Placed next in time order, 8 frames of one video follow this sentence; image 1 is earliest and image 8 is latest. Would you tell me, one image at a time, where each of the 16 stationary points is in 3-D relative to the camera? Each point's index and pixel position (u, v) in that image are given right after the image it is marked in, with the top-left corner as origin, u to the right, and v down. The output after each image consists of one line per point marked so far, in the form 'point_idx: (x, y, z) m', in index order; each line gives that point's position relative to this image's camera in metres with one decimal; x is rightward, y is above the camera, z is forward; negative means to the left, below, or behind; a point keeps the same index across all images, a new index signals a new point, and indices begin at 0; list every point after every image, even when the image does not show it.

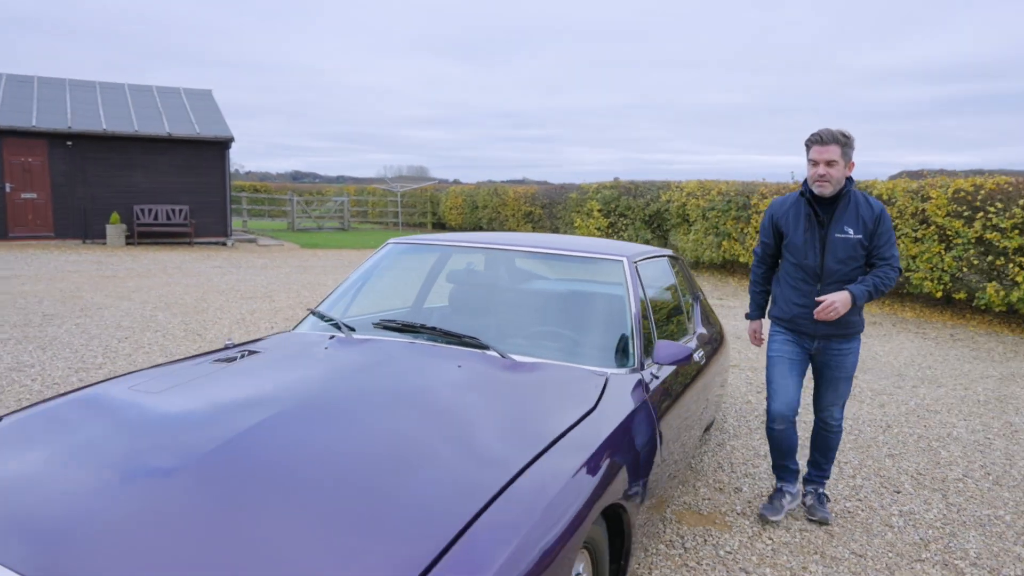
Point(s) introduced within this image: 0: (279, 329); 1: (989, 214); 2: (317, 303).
0: (-2.8, -0.5, +9.6) m
1: (+5.4, +0.9, +9.0) m
2: (-3.1, -0.2, +12.4) m
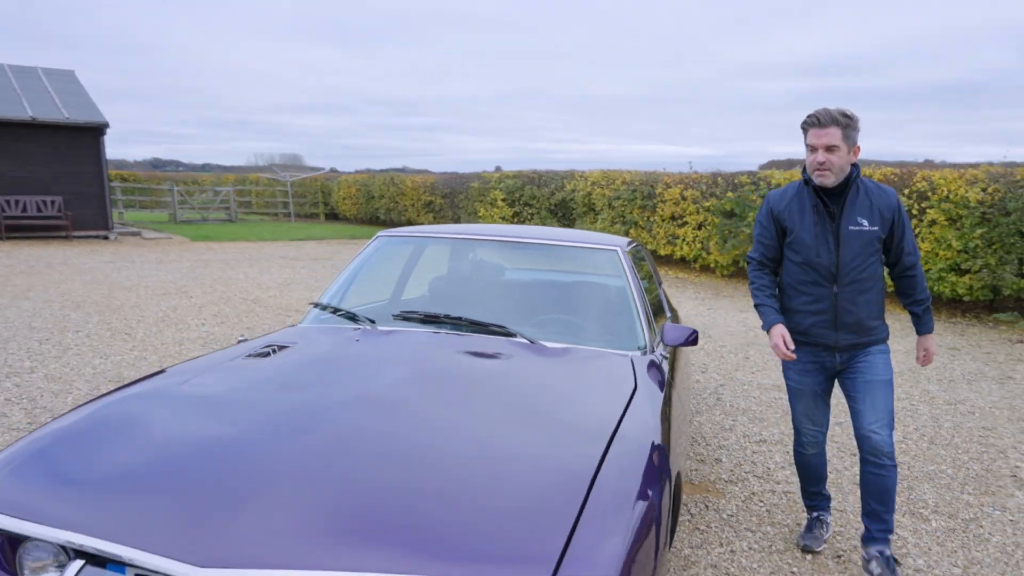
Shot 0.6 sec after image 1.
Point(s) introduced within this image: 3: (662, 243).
0: (-3.6, -0.4, +9.3) m
1: (+4.6, +1.1, +9.9) m
2: (-4.3, -0.2, +12.1) m
3: (+2.4, +0.8, +13.9) m
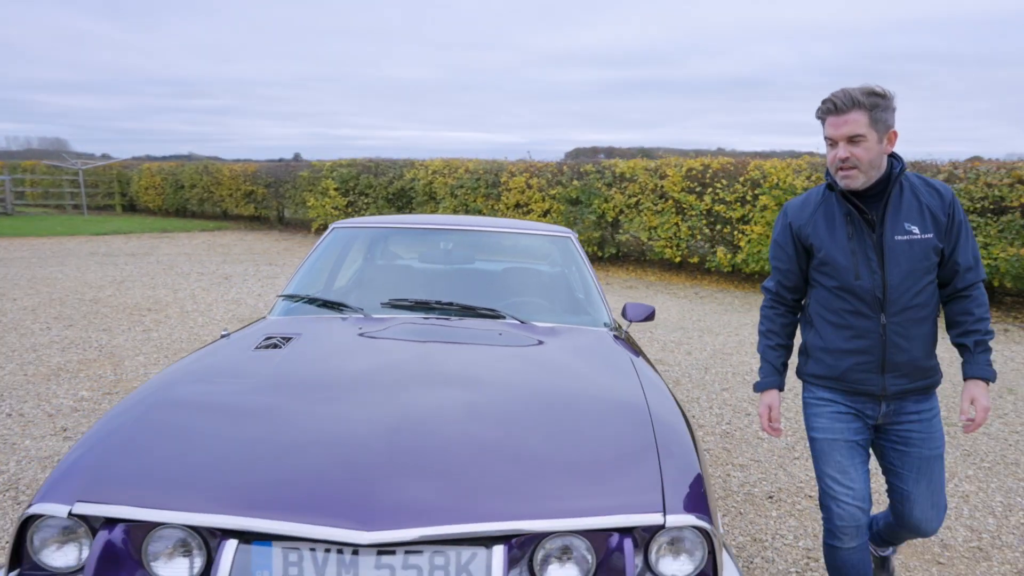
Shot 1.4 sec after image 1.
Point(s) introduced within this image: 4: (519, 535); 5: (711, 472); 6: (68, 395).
0: (-5.0, -0.4, +8.6) m
1: (+2.9, +1.4, +11.0) m
2: (-6.3, -0.2, +11.1) m
3: (-0.3, +1.0, +14.4) m
4: (0.0, -0.6, +1.8) m
5: (+1.0, -0.9, +4.1) m
6: (-3.1, -0.7, +5.6) m
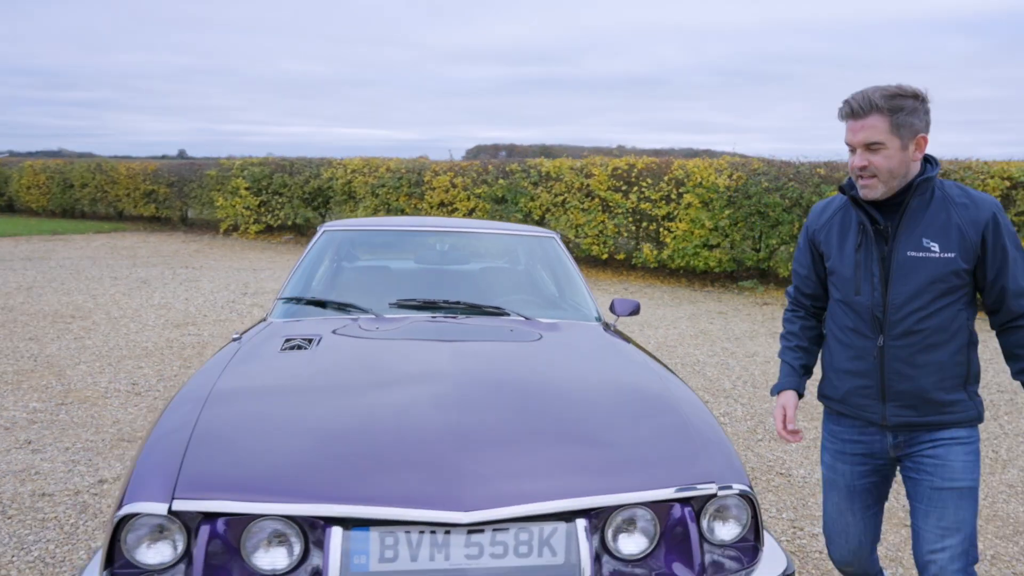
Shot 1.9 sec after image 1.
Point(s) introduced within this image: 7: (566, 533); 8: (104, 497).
0: (-5.5, -0.5, +8.2) m
1: (+1.9, +1.5, +11.5) m
2: (-7.1, -0.3, +10.5) m
3: (-1.6, +1.1, +14.5) m
4: (+0.2, -0.6, +2.0) m
5: (+0.9, -0.9, +4.4) m
6: (-3.3, -0.8, +5.4) m
7: (+0.1, -0.6, +2.0) m
8: (-1.9, -1.0, +3.7) m
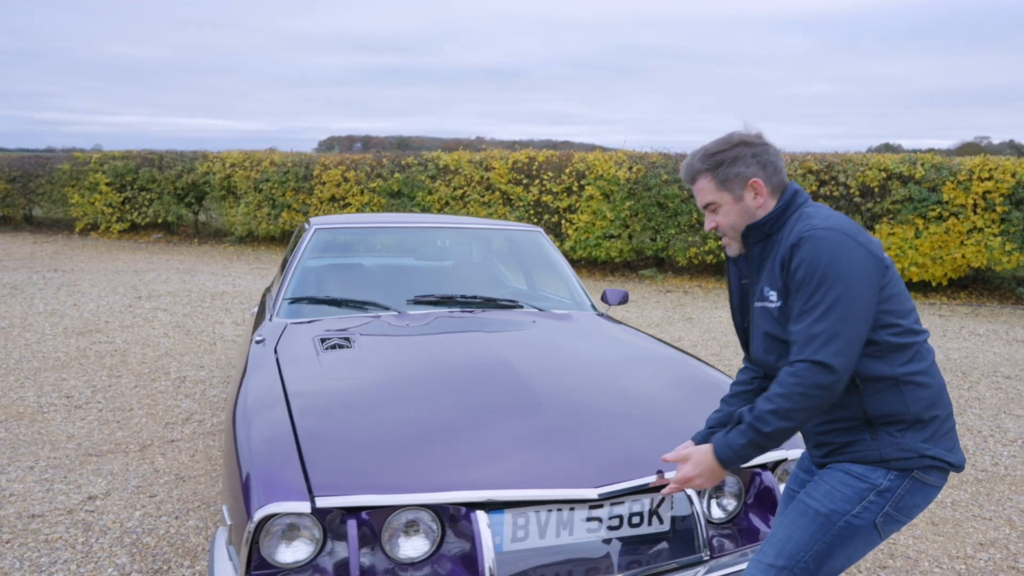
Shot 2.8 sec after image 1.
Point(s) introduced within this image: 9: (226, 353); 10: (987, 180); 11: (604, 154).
0: (-6.2, -0.6, +7.3) m
1: (+0.5, +1.6, +11.9) m
2: (-8.2, -0.4, +9.4) m
3: (-3.4, +1.1, +14.2) m
4: (+0.5, -0.6, +2.3) m
5: (+0.8, -0.9, +4.7) m
6: (-3.5, -0.9, +5.0) m
7: (+0.5, -0.6, +2.3) m
8: (-1.8, -1.0, +3.6) m
9: (-2.6, -0.6, +7.1) m
10: (+5.3, +1.2, +8.7) m
11: (+1.3, +1.9, +11.4) m
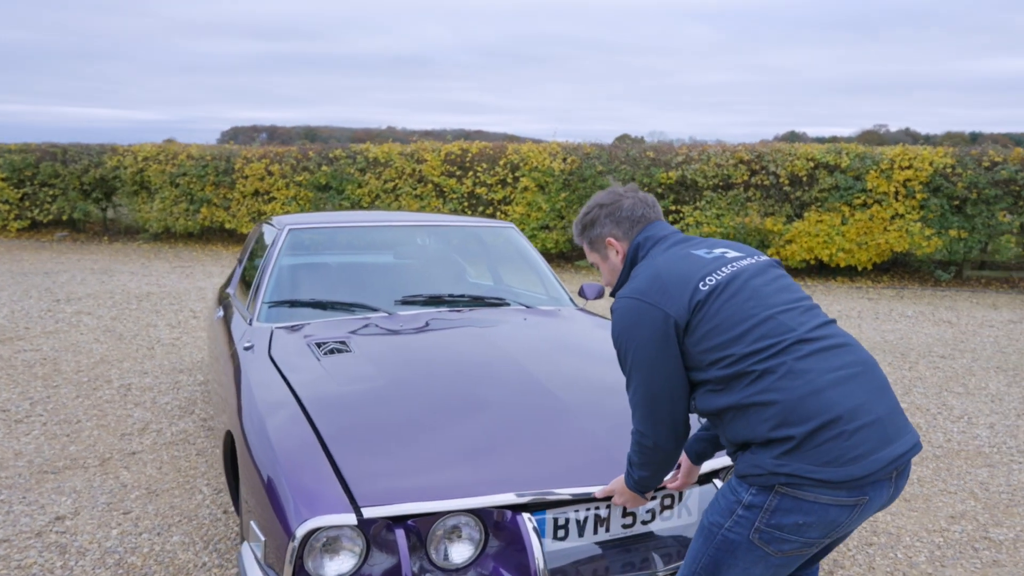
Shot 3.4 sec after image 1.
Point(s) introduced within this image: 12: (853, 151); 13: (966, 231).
0: (-6.6, -0.8, +6.7) m
1: (-0.5, +1.7, +11.8) m
2: (-8.8, -0.5, +8.5) m
3: (-4.6, +1.2, +13.8) m
4: (+0.6, -0.5, +2.4) m
5: (+0.7, -0.8, +4.8) m
6: (-3.7, -0.9, +4.6) m
7: (+0.6, -0.6, +2.3) m
8: (-1.9, -1.1, +3.4) m
9: (-2.9, -0.6, +6.8) m
10: (+4.6, +1.4, +9.2) m
11: (+0.4, +2.1, +11.4) m
12: (+4.1, +1.6, +9.4) m
13: (+5.4, +0.7, +9.4) m
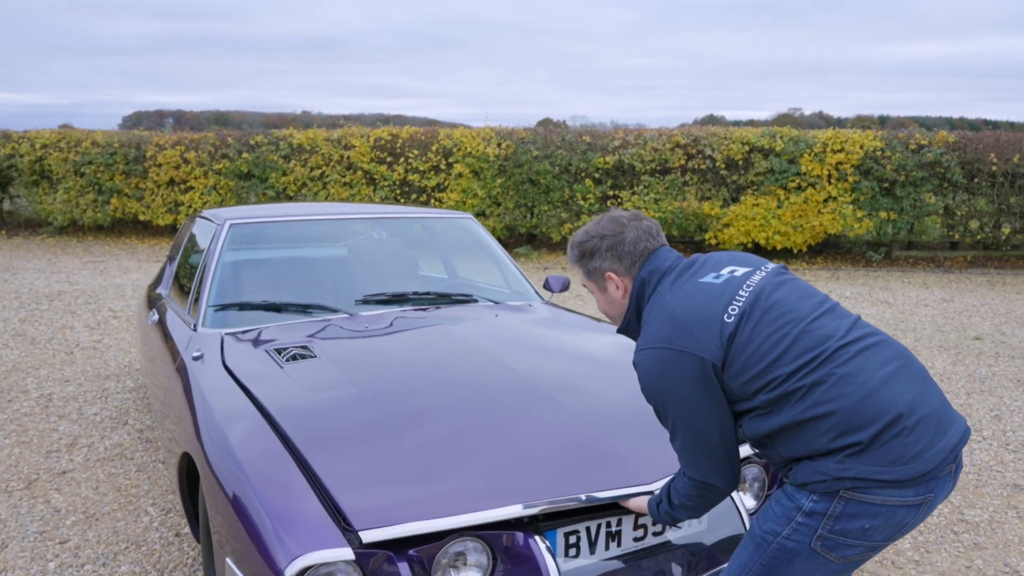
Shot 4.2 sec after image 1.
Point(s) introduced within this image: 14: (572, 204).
0: (-7.0, -0.8, +5.9) m
1: (-1.5, +1.9, +11.5) m
2: (-9.4, -0.7, +7.5) m
3: (-5.8, +1.2, +13.1) m
4: (+0.6, -0.5, +2.3) m
5: (+0.4, -0.8, +4.7) m
6: (-3.9, -1.0, +4.1) m
7: (+0.6, -0.6, +2.2) m
8: (-1.9, -1.1, +3.1) m
9: (-3.4, -0.6, +6.3) m
10: (+3.9, +1.6, +9.4) m
11: (-0.6, +2.2, +11.2) m
12: (+3.3, +1.9, +9.6) m
13: (+4.7, +0.9, +9.7) m
14: (+0.8, +1.2, +10.8) m
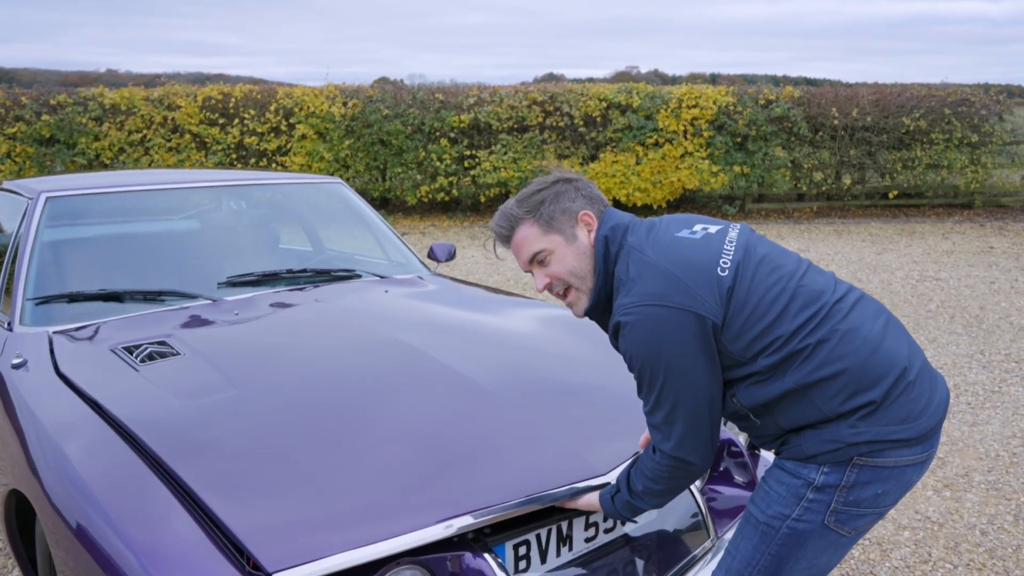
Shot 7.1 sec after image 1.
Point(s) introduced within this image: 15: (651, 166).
0: (-7.7, -1.0, +4.1) m
1: (-3.5, +2.3, +10.6) m
2: (-10.3, -0.9, +5.1) m
3: (-8.0, +1.5, +11.3) m
4: (+0.4, -0.4, +2.0) m
5: (-0.2, -0.6, +4.4) m
6: (-4.3, -1.1, +2.9) m
7: (+0.4, -0.5, +2.0) m
8: (-2.2, -1.1, +2.3) m
9: (-4.3, -0.5, +5.2) m
10: (+2.1, +2.2, +9.6) m
11: (-2.6, +2.6, +10.4) m
12: (+1.5, +2.4, +9.6) m
13: (+2.9, +1.5, +10.0) m
14: (-1.1, +1.6, +10.4) m
15: (+1.7, +1.5, +9.8) m
